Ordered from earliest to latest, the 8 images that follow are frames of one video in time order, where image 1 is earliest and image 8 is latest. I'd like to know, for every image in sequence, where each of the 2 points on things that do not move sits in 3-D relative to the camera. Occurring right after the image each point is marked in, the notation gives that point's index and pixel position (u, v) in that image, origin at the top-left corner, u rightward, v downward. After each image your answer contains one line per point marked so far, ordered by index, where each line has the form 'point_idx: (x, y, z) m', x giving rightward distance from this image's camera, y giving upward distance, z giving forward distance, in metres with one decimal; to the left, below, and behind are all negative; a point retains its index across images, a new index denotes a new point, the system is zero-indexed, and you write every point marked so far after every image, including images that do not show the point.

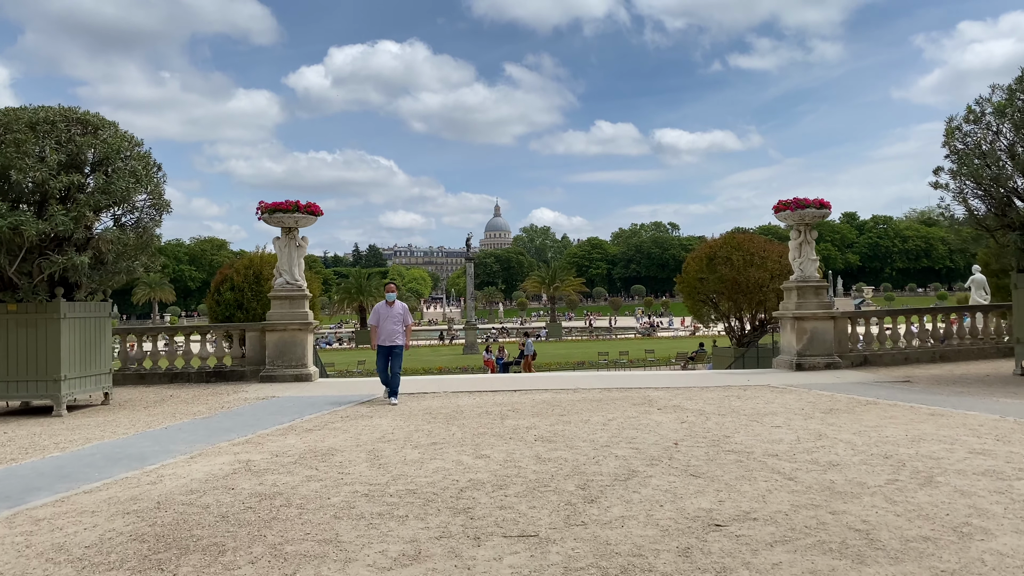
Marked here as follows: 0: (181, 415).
0: (-3.5, -1.3, +9.2) m
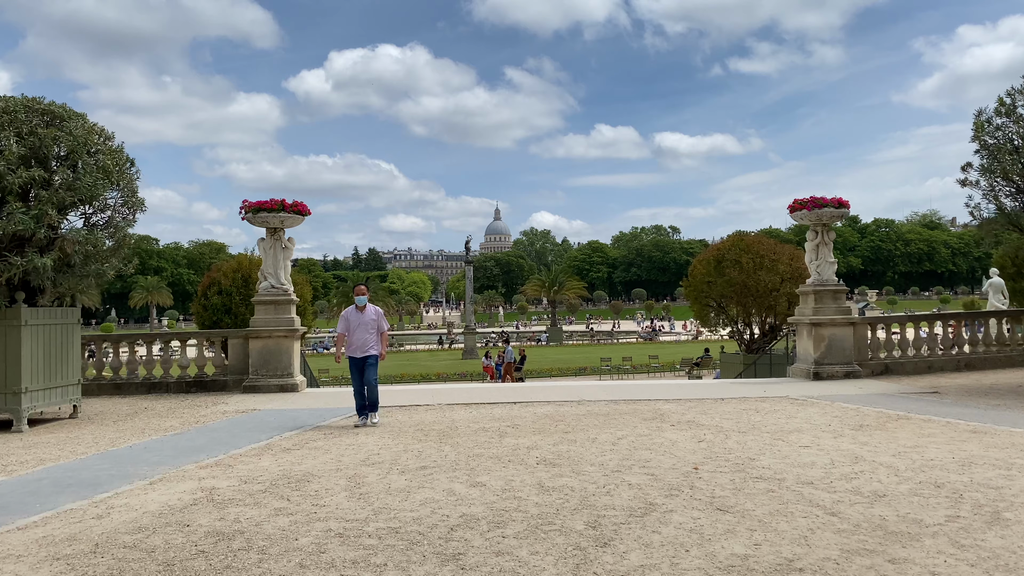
0: (-3.5, -1.4, +8.5) m
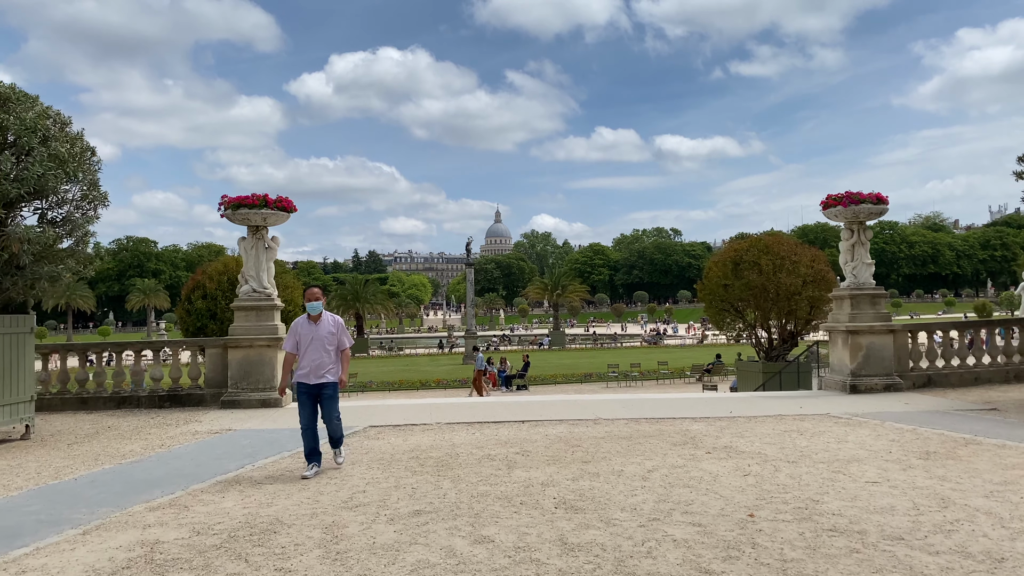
0: (-3.5, -1.4, +7.4) m
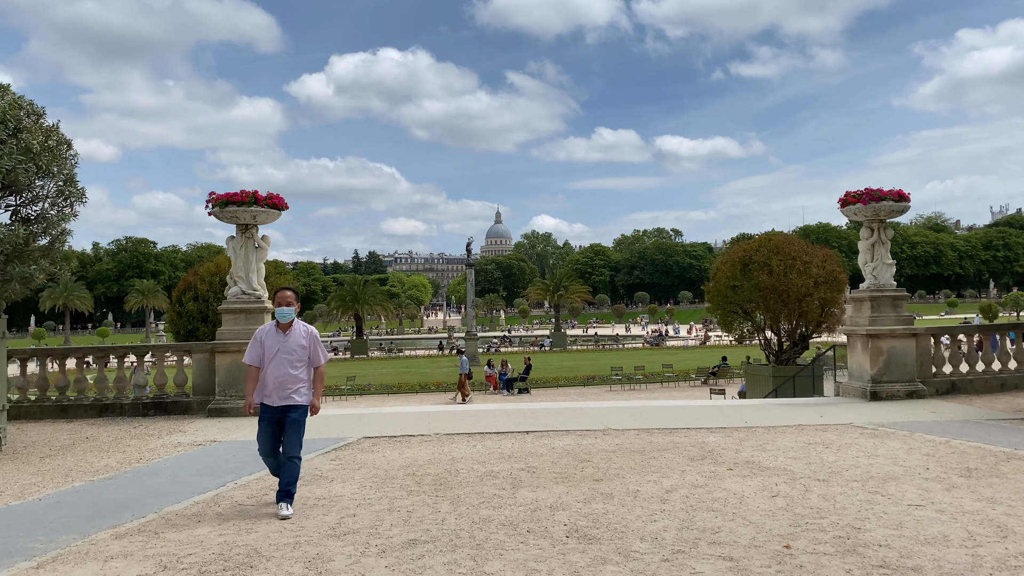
0: (-3.4, -1.4, +6.9) m
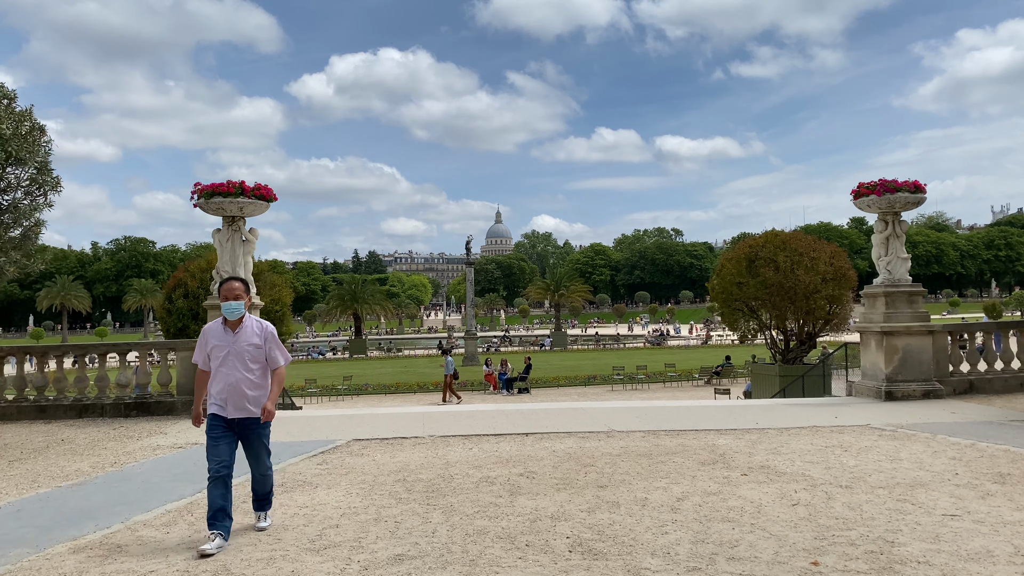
0: (-3.5, -1.4, +6.5) m
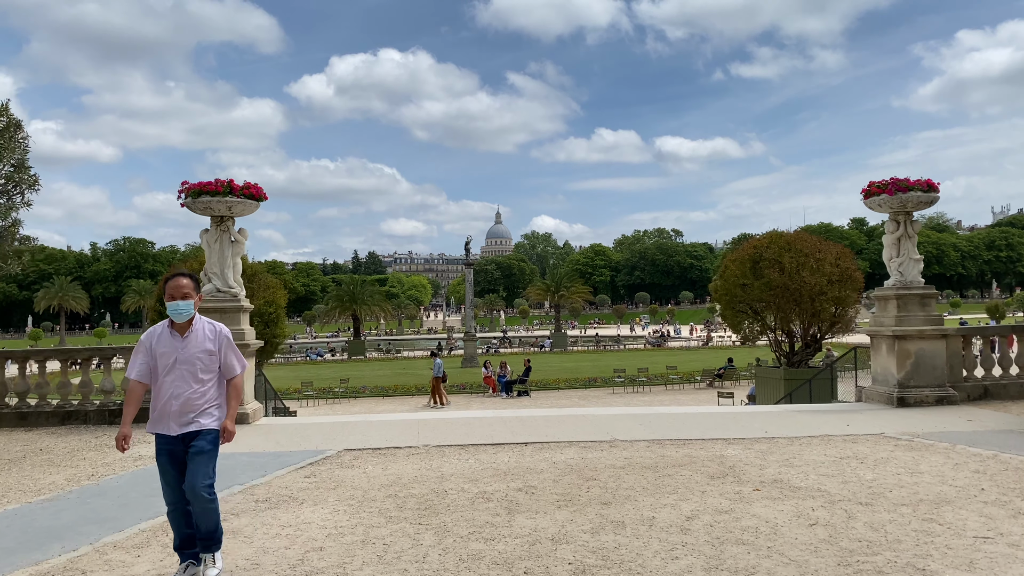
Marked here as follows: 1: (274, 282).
0: (-3.5, -1.4, +6.1) m
1: (-4.5, +0.1, +16.1) m
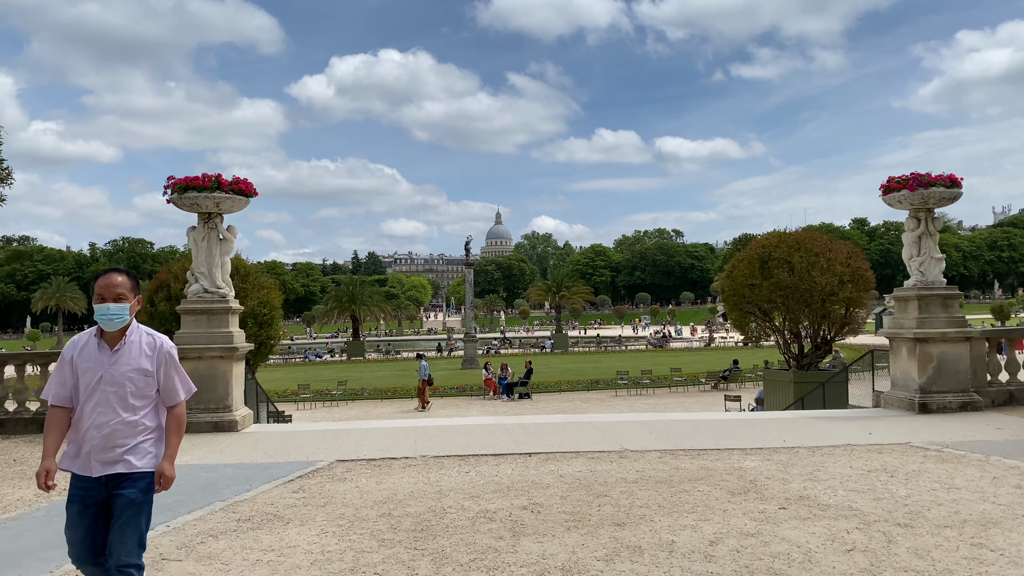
0: (-3.4, -1.4, +5.7) m
1: (-4.4, +0.1, +15.7) m
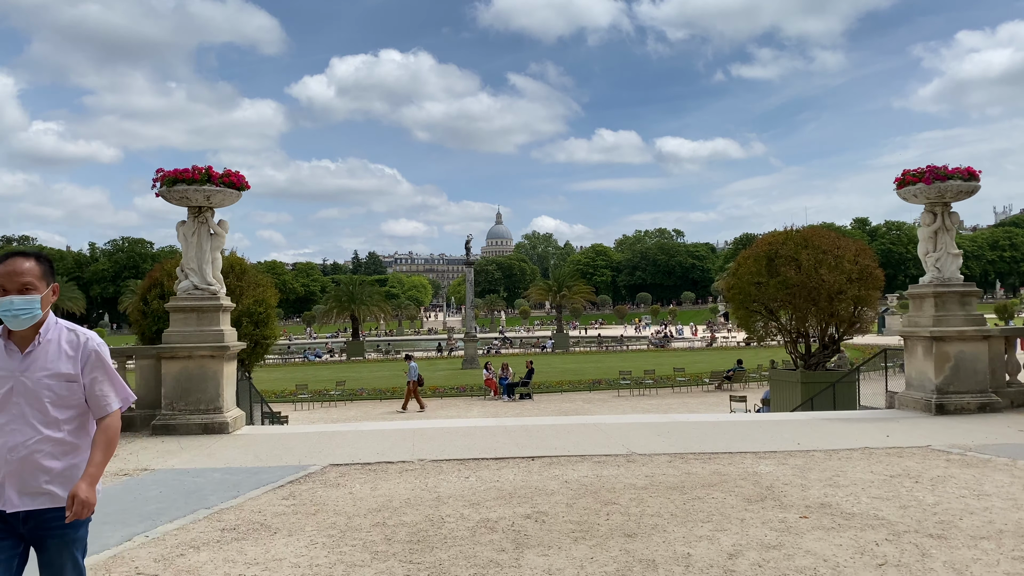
0: (-3.4, -1.4, +5.4) m
1: (-4.4, +0.1, +15.3) m
